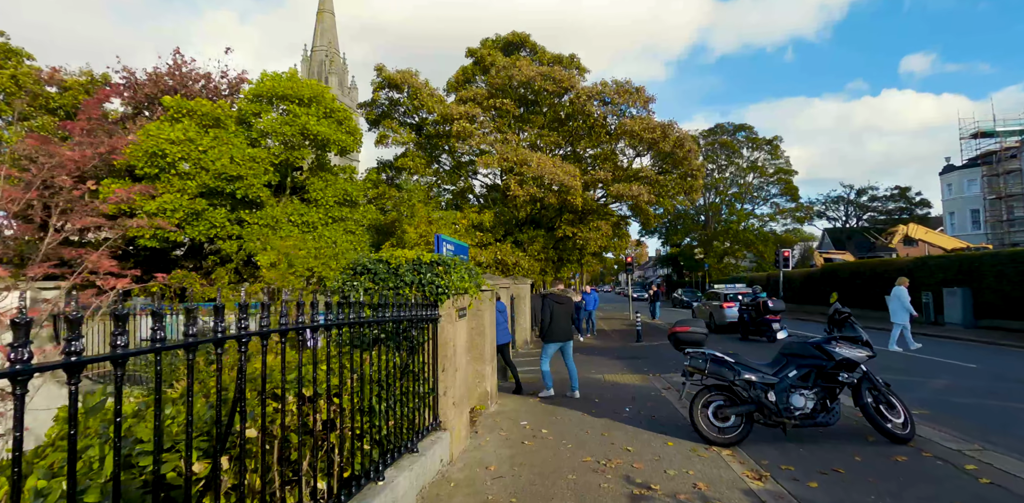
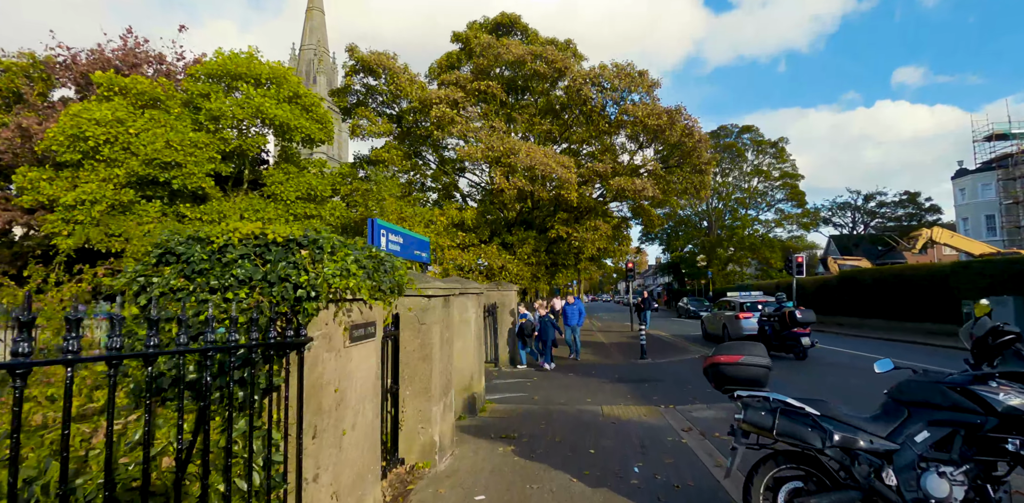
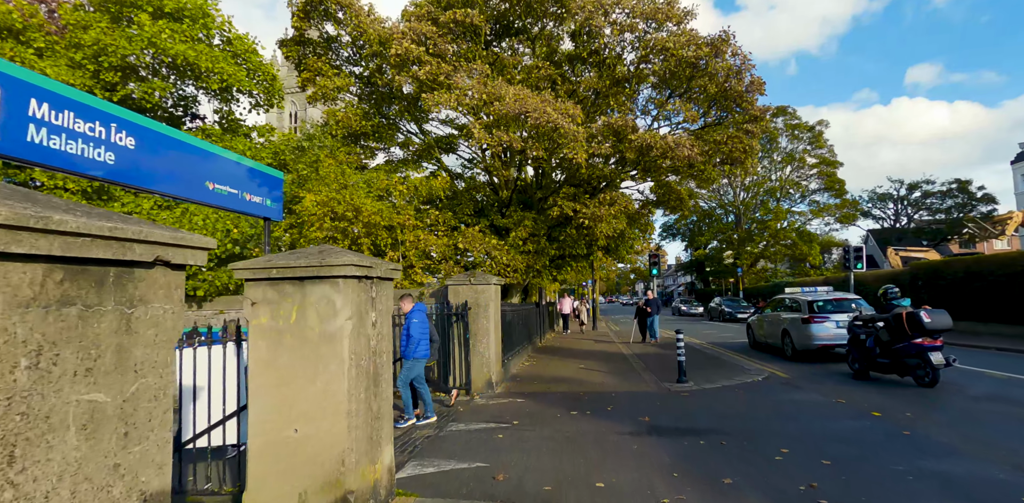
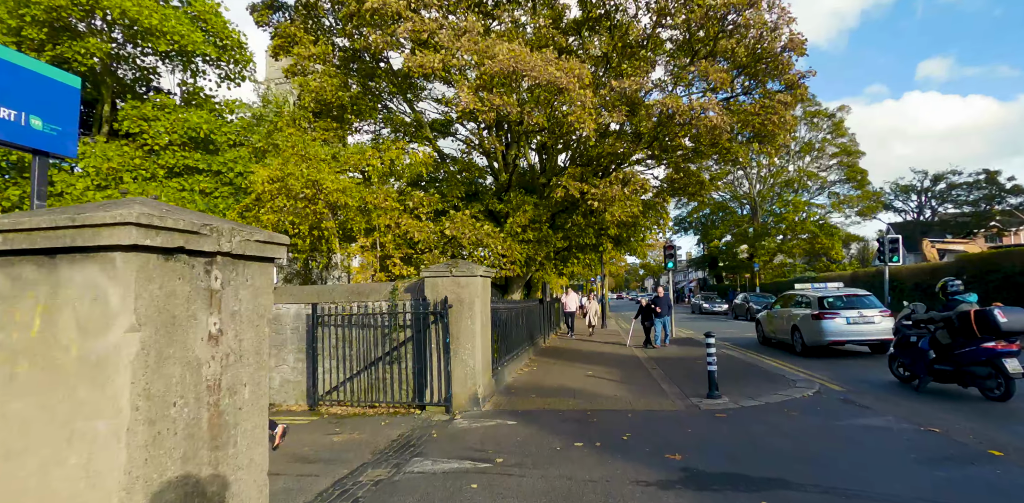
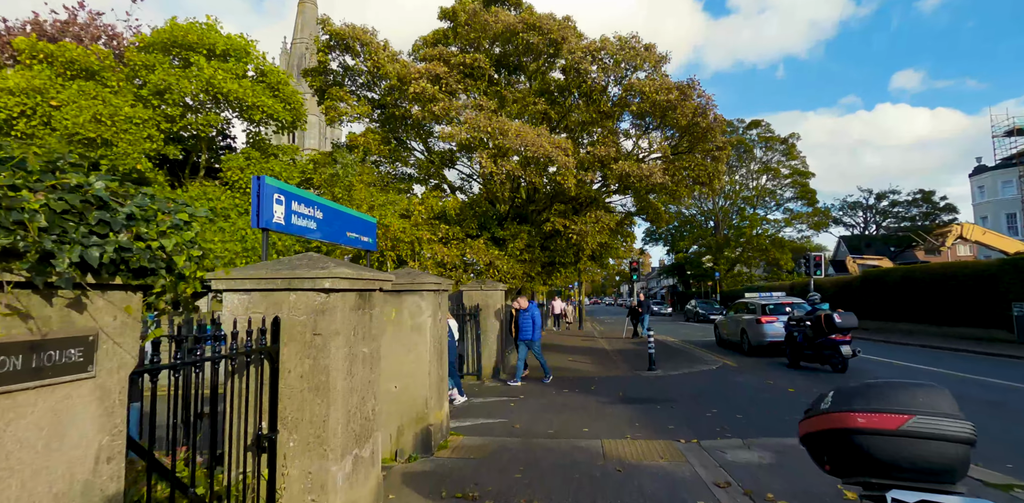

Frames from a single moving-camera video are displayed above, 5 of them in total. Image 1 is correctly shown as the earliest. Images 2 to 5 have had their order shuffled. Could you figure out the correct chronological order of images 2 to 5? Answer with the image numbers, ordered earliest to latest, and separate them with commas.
2, 5, 3, 4
